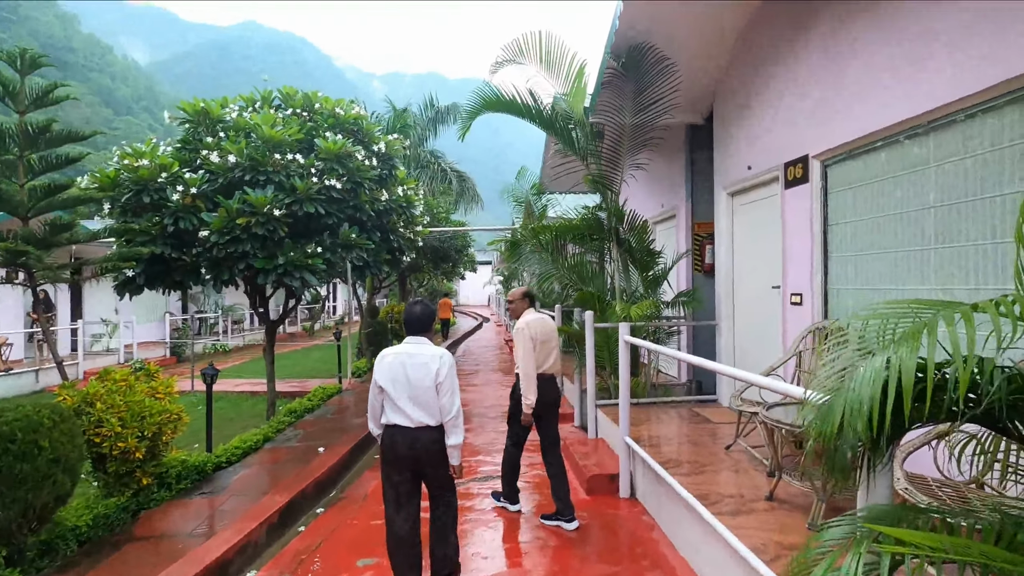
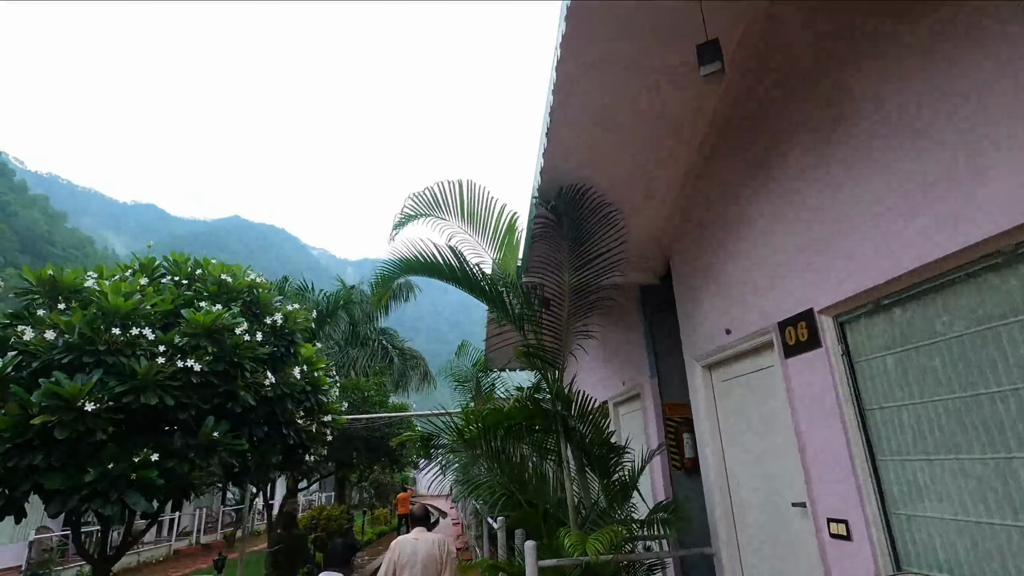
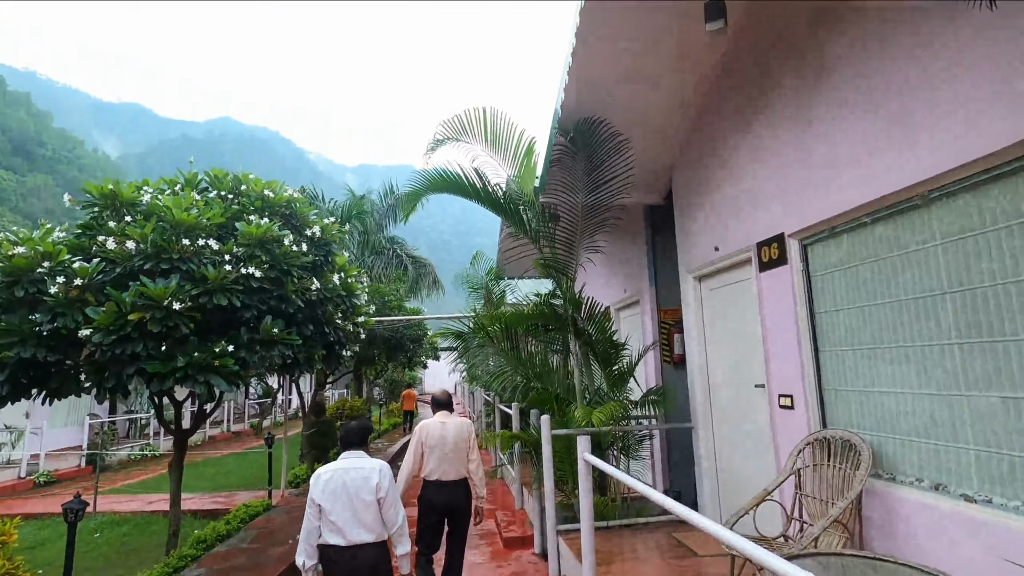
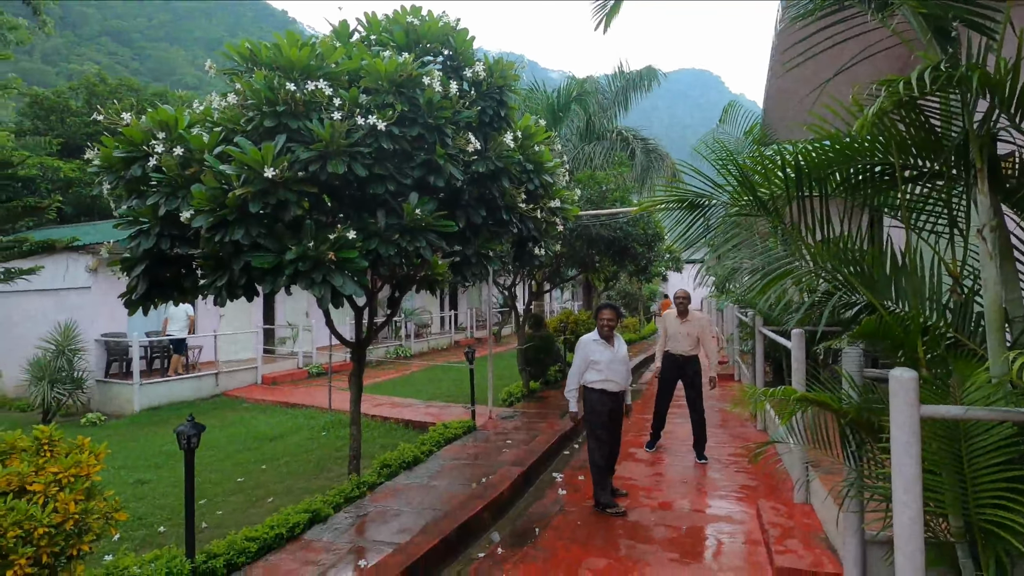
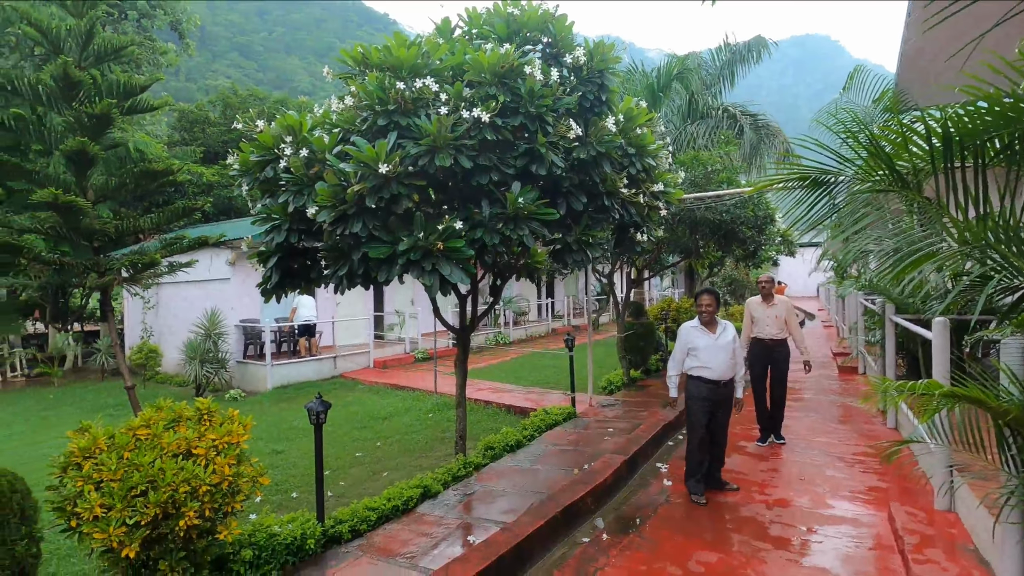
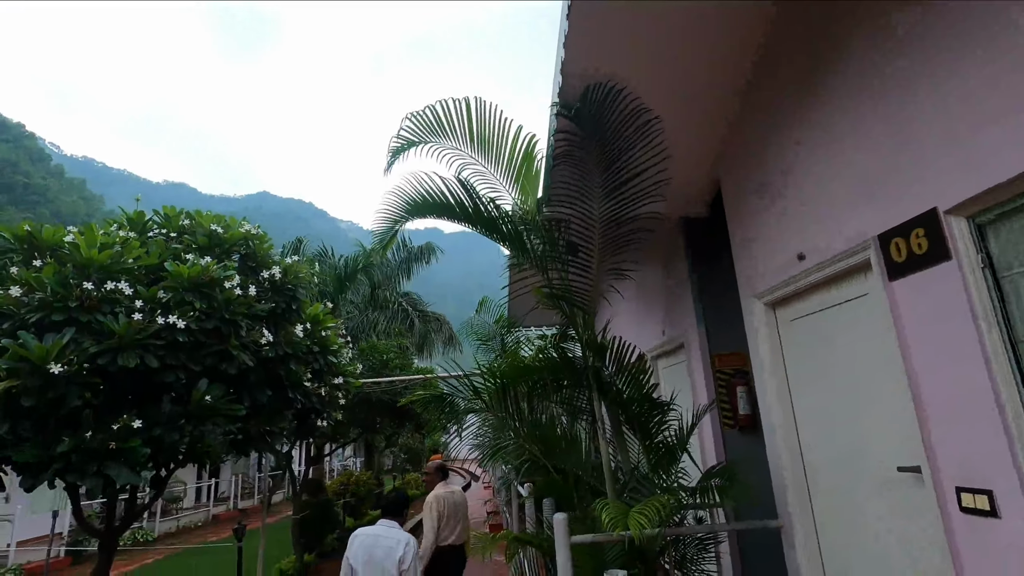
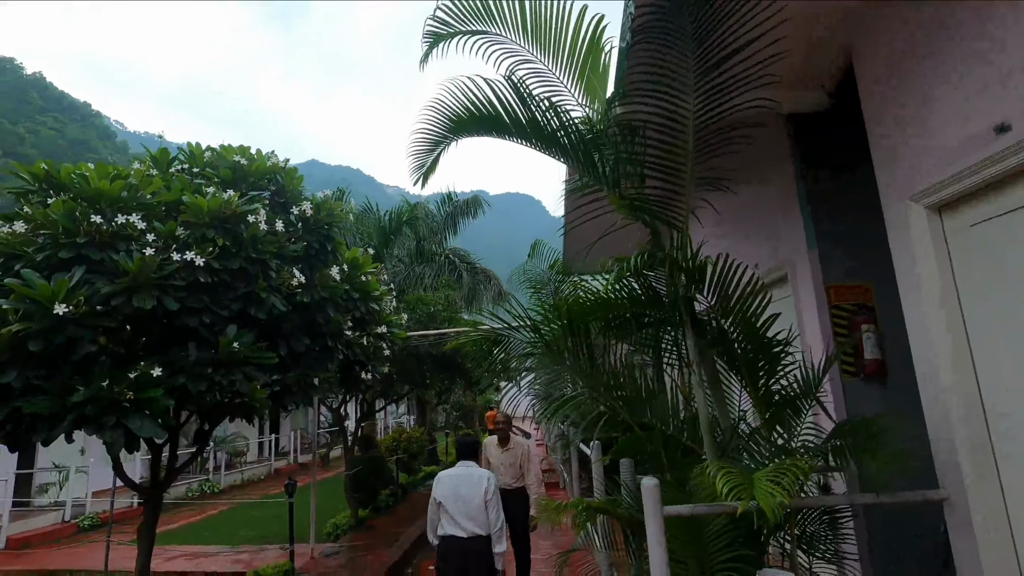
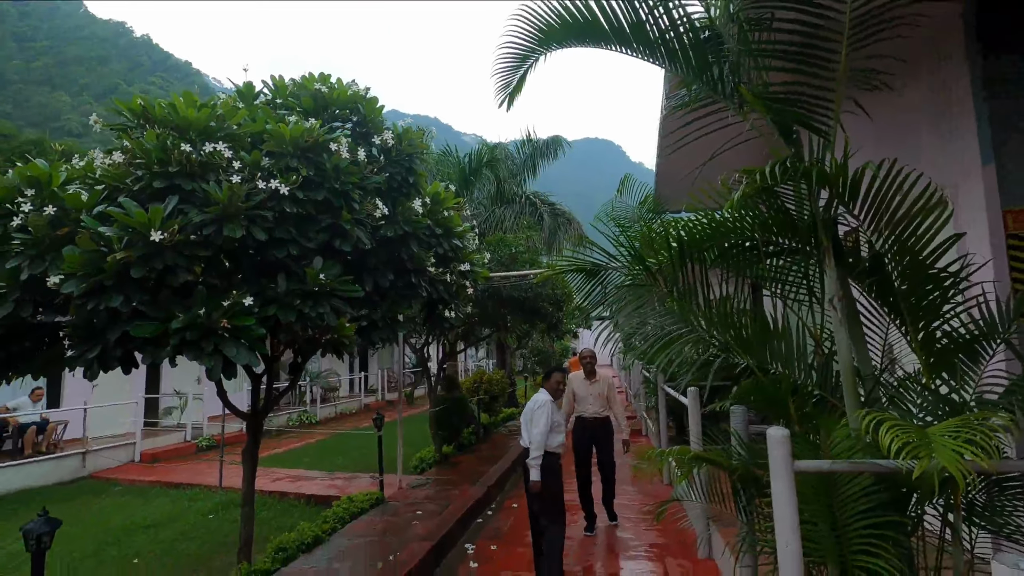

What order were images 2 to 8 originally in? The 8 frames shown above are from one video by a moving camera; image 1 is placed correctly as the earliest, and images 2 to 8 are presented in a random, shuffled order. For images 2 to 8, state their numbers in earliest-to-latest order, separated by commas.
3, 2, 6, 7, 8, 4, 5
